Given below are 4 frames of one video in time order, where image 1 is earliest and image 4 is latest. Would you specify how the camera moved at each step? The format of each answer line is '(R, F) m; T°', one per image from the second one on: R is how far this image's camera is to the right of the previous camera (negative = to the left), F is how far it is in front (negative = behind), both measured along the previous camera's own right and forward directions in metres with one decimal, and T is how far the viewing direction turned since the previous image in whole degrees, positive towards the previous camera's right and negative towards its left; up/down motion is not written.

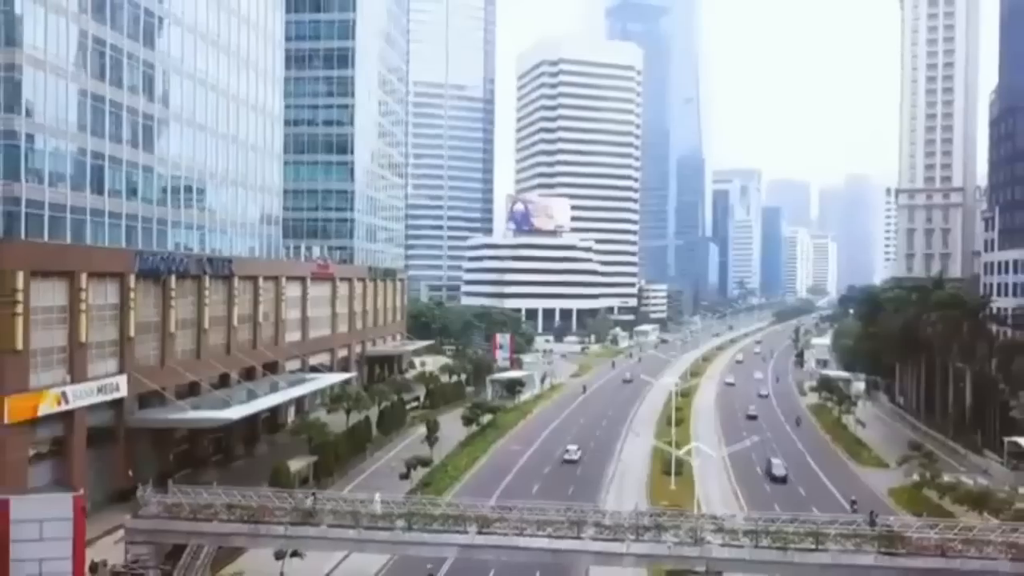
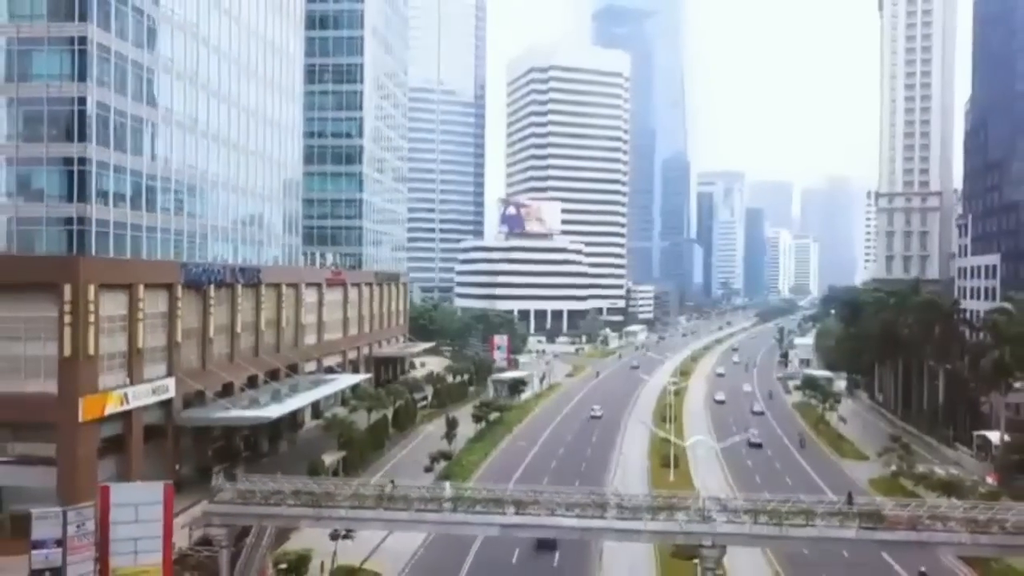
(-1.6, -4.3) m; +1°
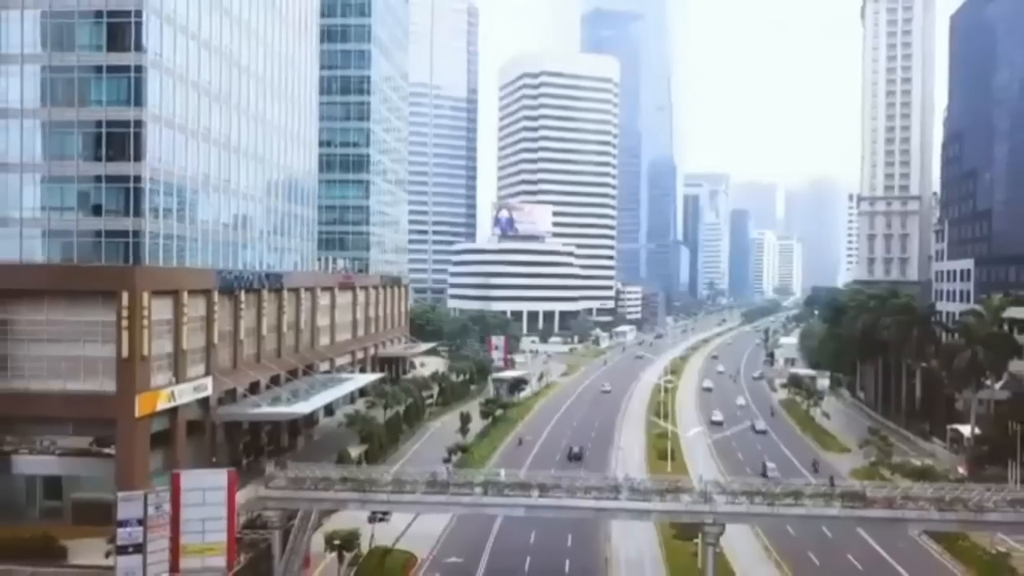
(-1.5, -4.1) m; +1°
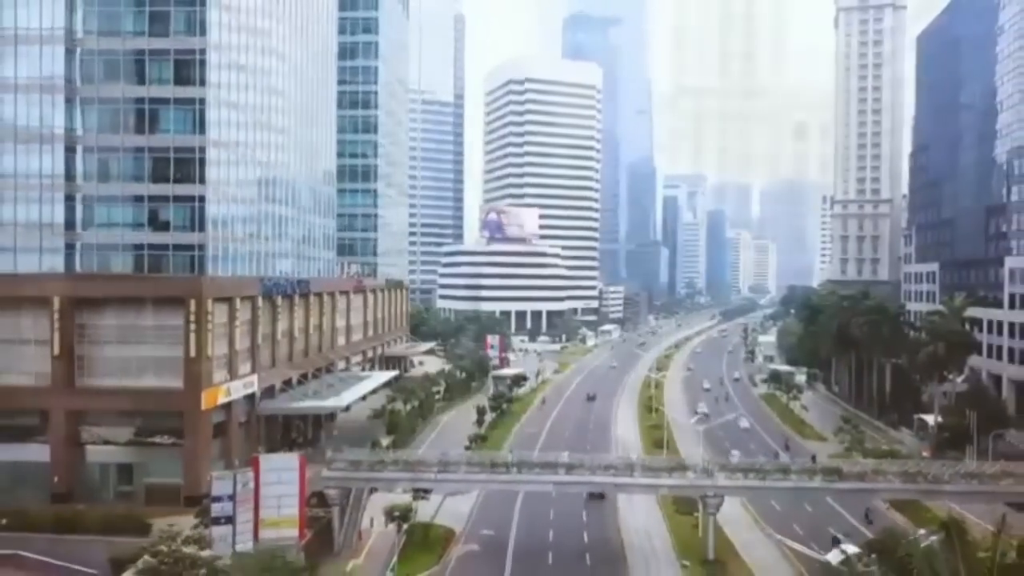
(-2.4, -6.0) m; +1°
